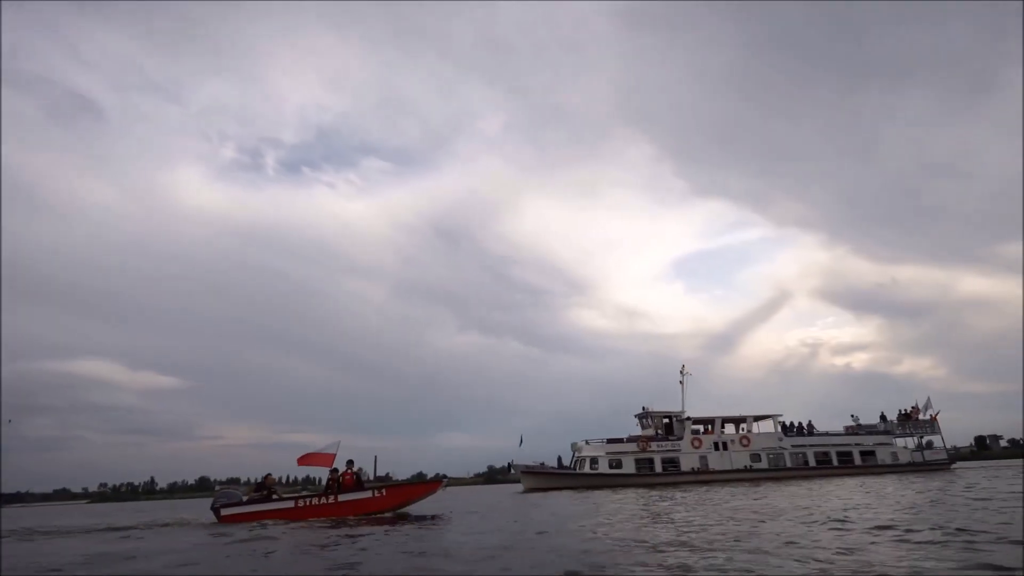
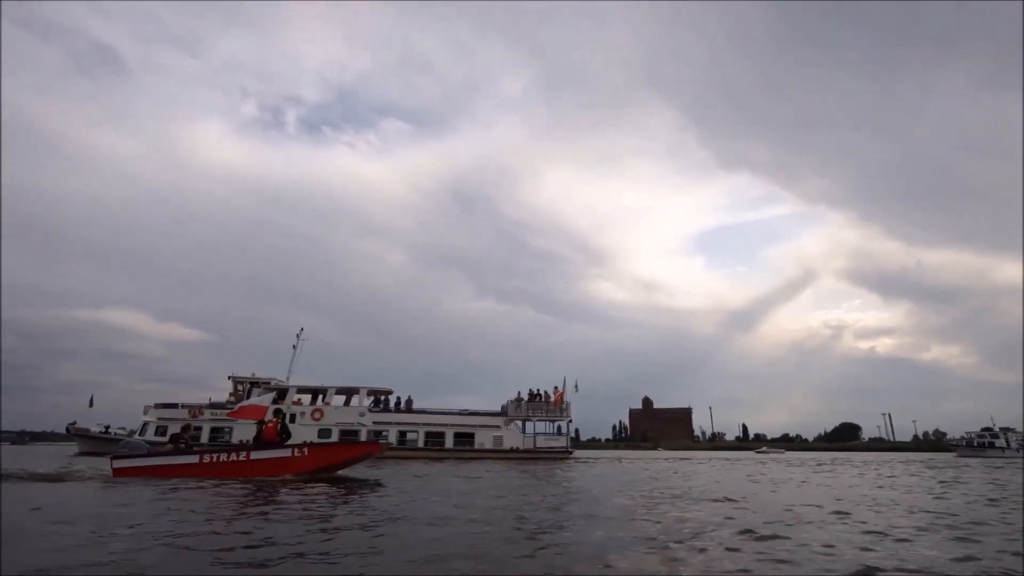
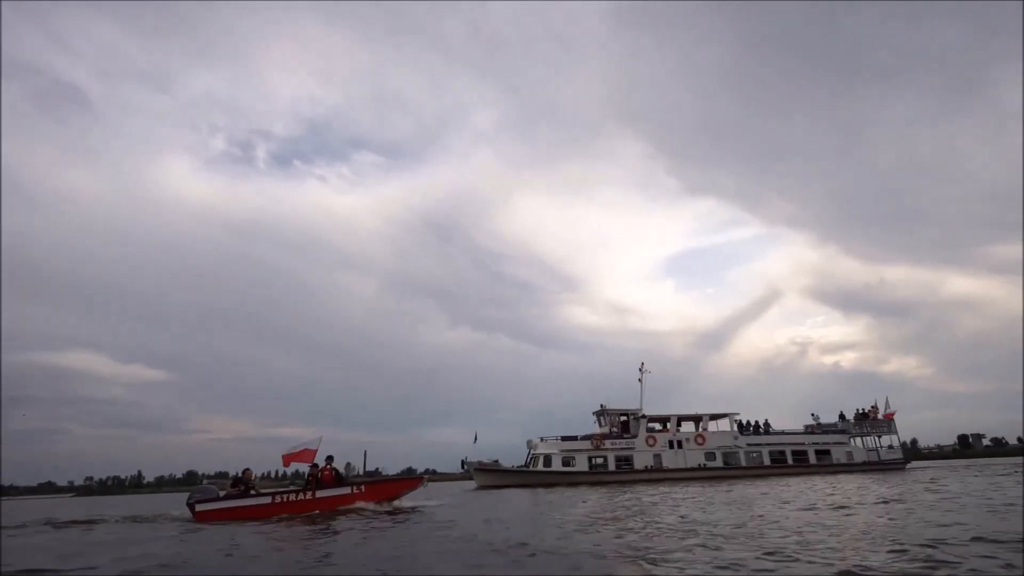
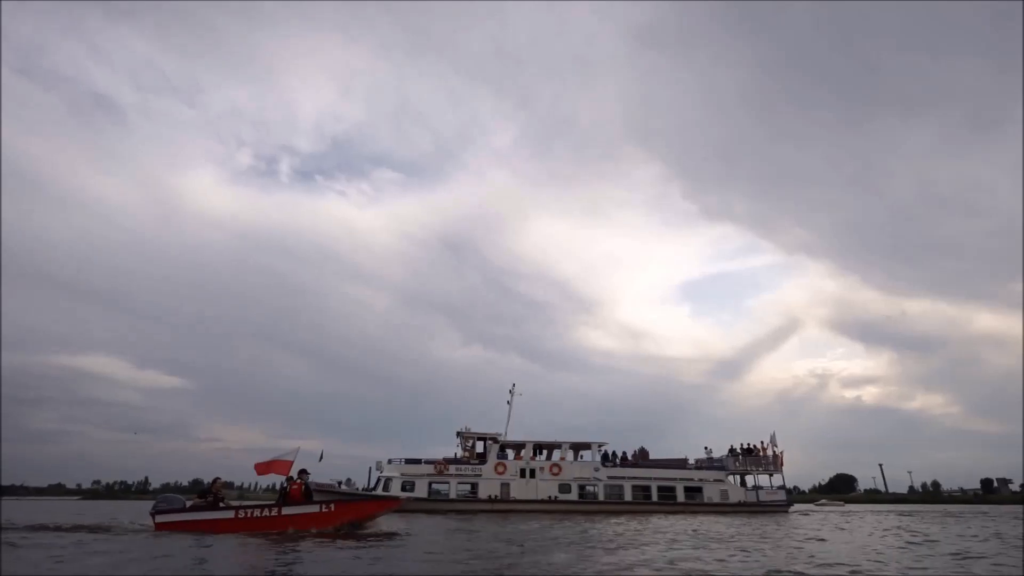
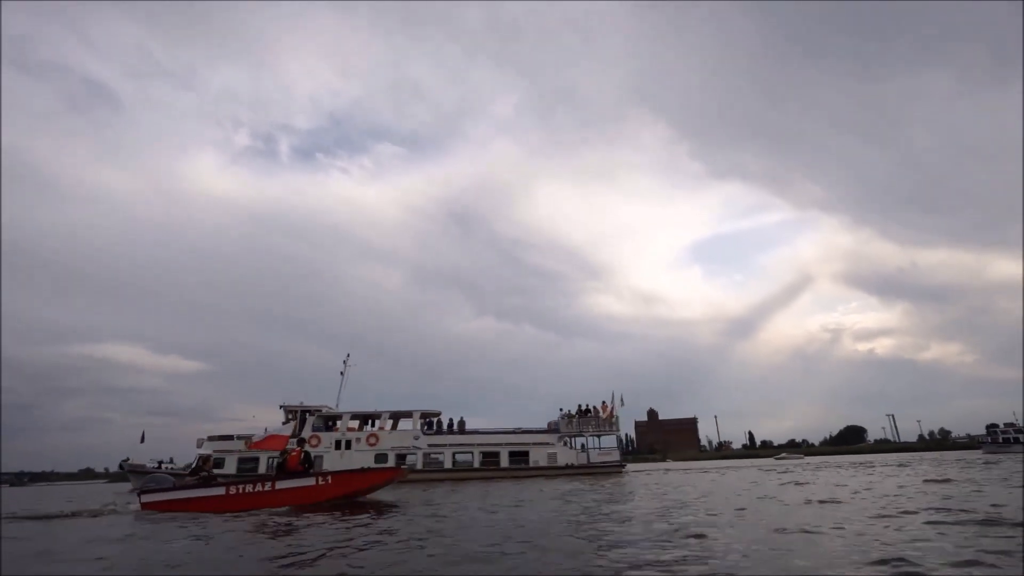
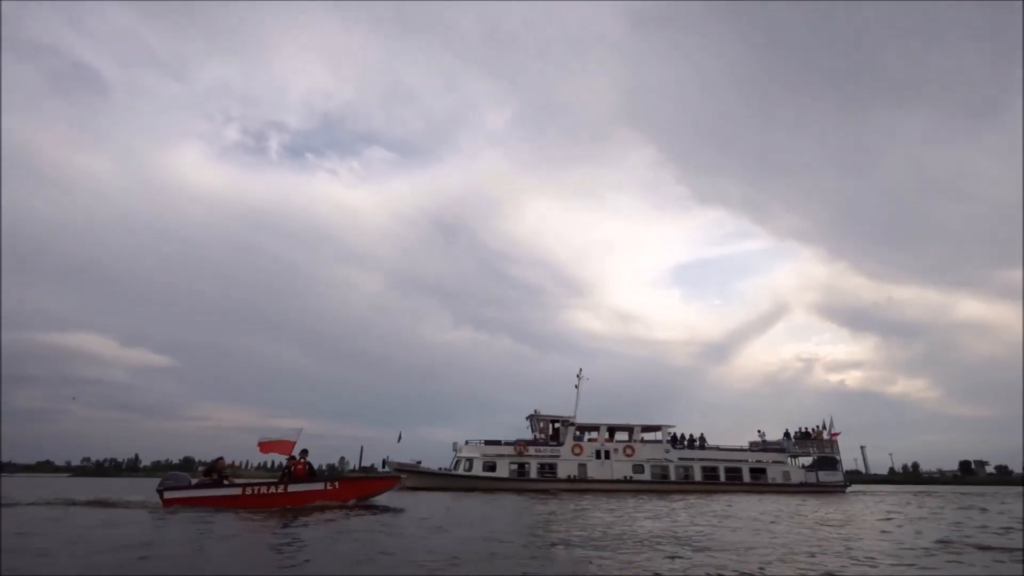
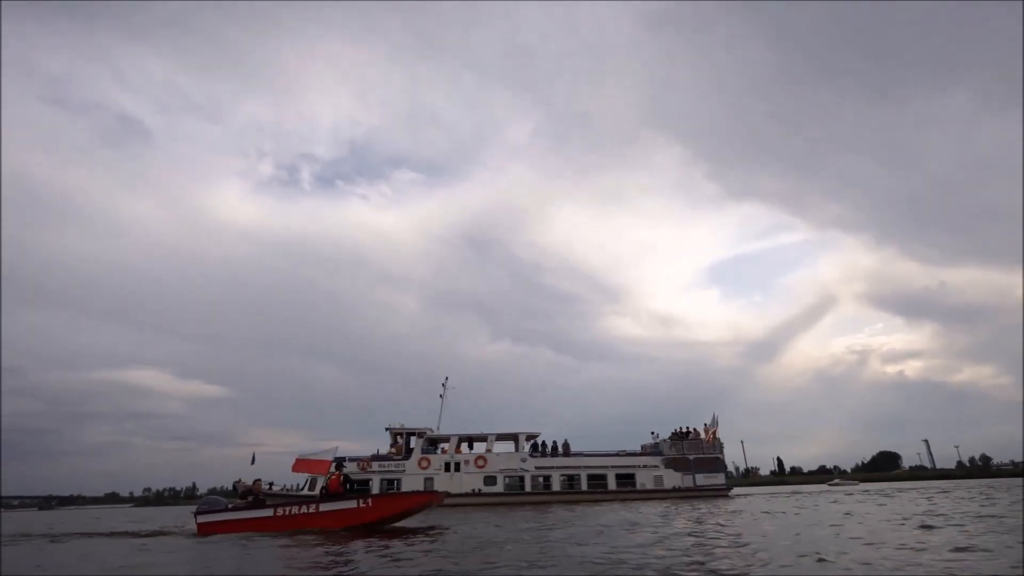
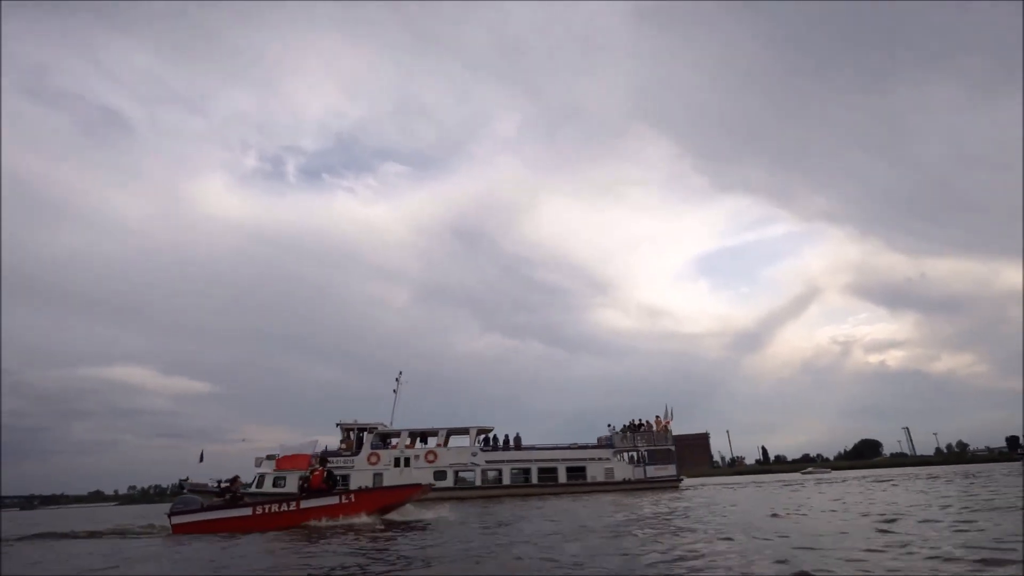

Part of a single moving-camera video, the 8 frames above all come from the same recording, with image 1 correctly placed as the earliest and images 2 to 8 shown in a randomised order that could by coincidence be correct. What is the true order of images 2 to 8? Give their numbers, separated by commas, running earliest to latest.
3, 6, 4, 7, 8, 5, 2
